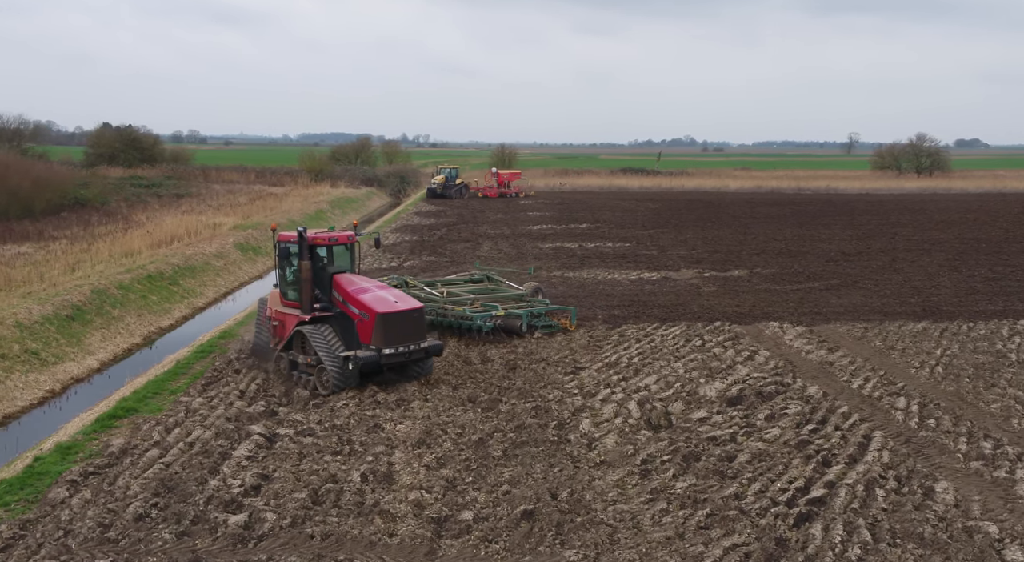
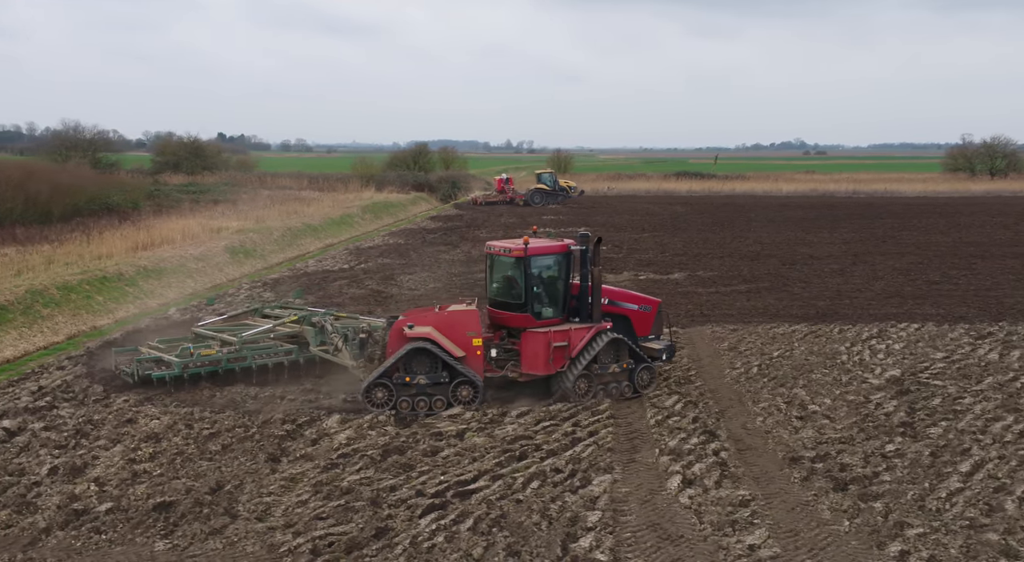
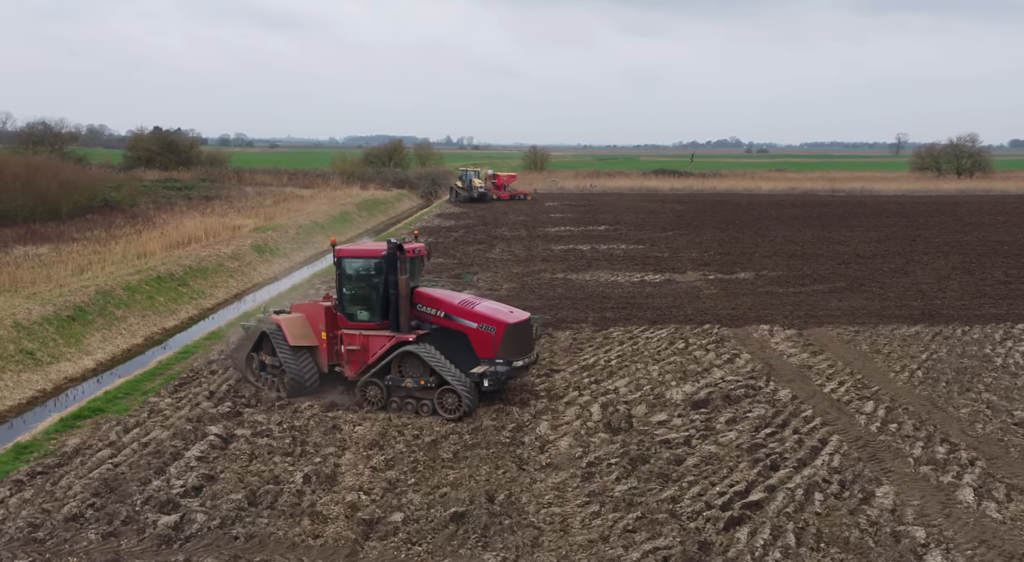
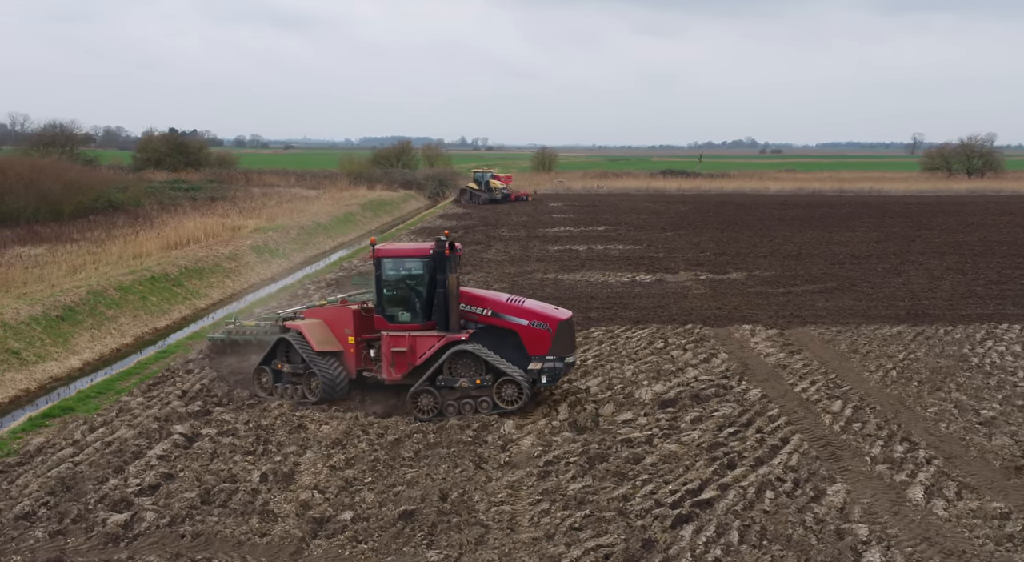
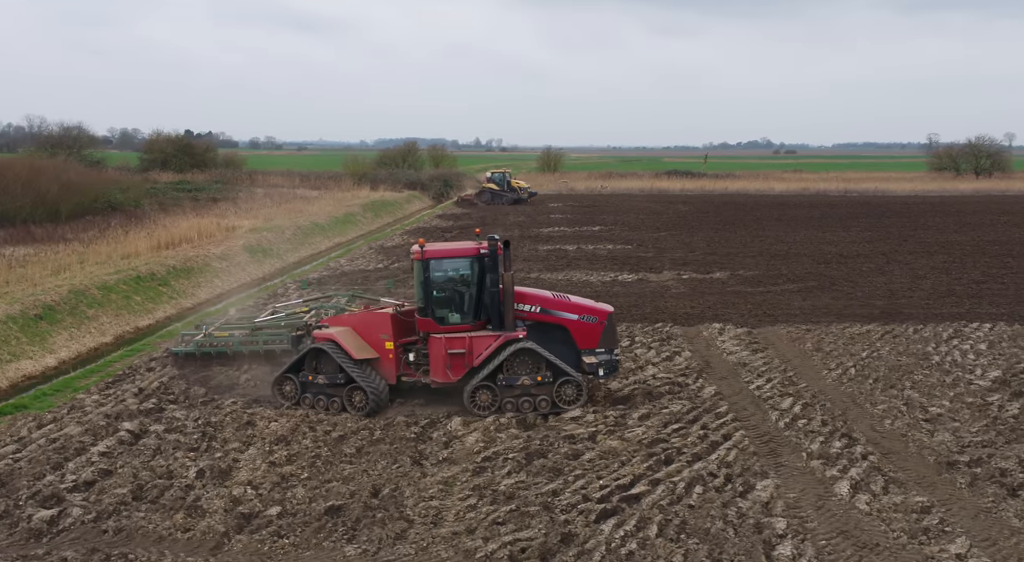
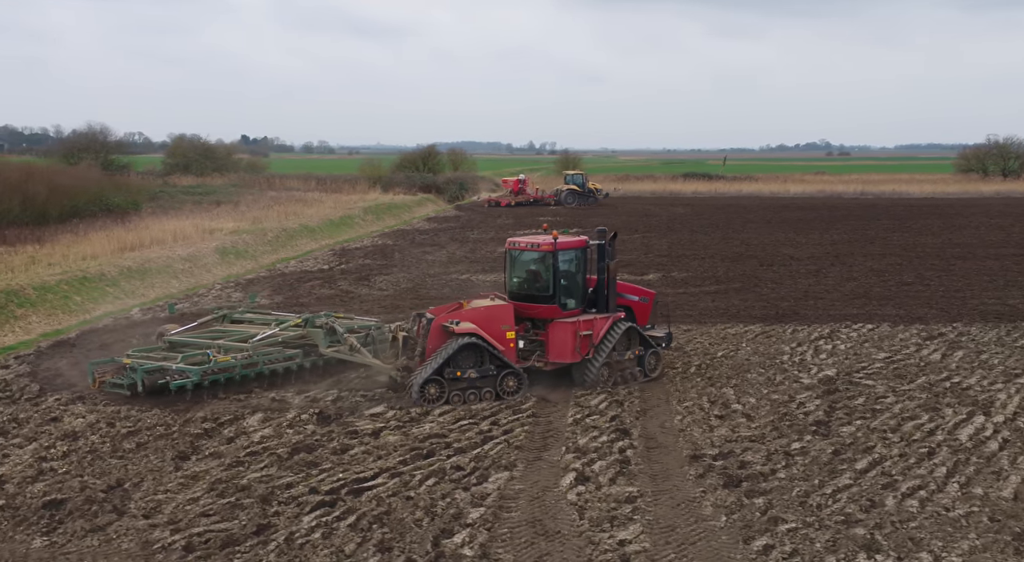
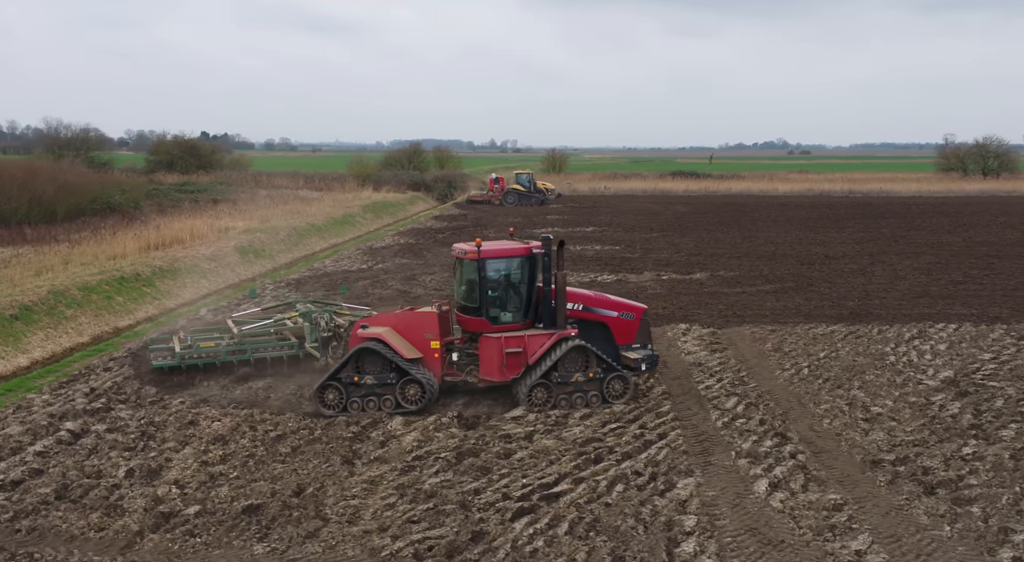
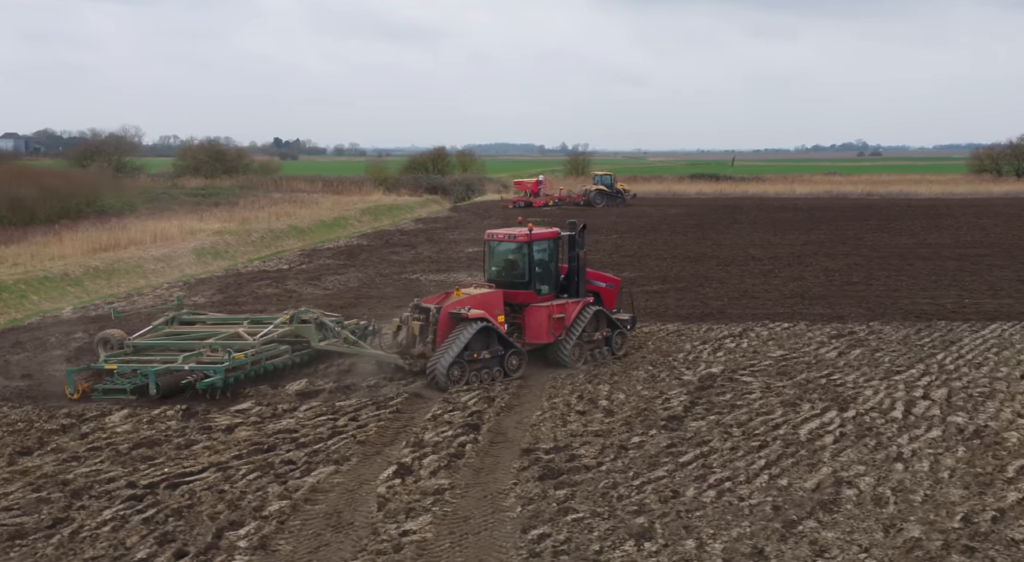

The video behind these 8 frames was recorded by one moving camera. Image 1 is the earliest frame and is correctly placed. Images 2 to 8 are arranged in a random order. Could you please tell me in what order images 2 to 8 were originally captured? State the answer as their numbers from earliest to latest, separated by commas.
3, 4, 5, 7, 2, 6, 8
